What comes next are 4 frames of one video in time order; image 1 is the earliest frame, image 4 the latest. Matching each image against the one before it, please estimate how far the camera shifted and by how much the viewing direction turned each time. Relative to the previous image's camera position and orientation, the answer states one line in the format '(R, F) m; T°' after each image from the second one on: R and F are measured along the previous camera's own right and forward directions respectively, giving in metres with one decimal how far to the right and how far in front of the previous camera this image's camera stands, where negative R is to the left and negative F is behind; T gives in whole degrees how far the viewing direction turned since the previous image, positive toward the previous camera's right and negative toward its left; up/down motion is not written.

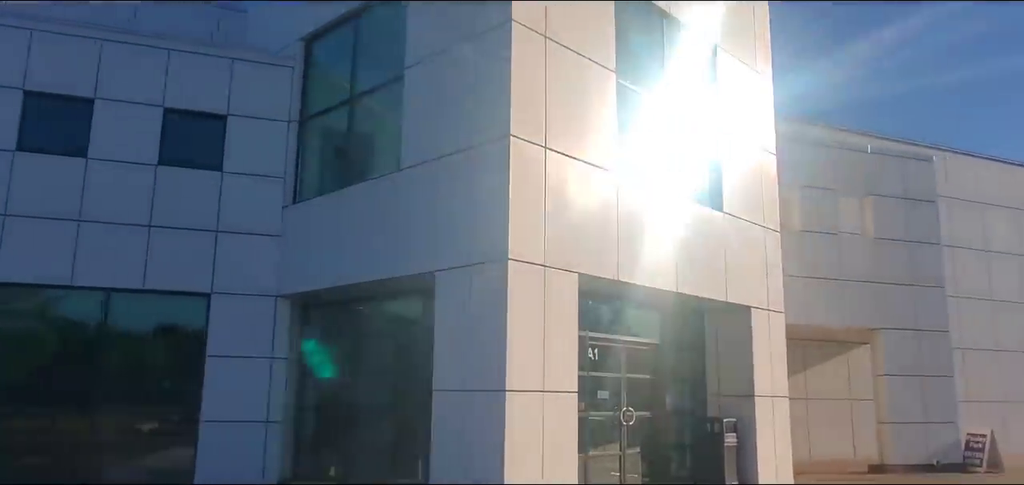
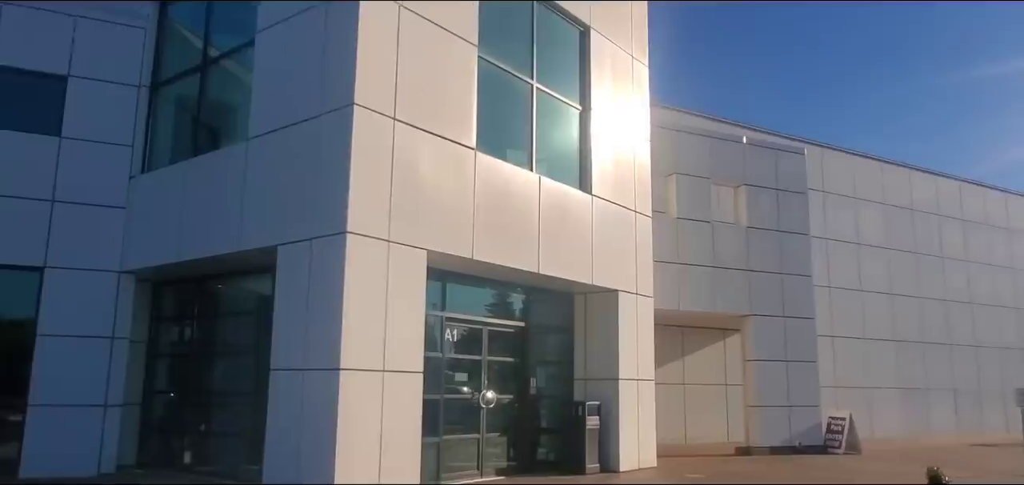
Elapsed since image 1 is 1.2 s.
(+1.0, +0.3) m; +6°
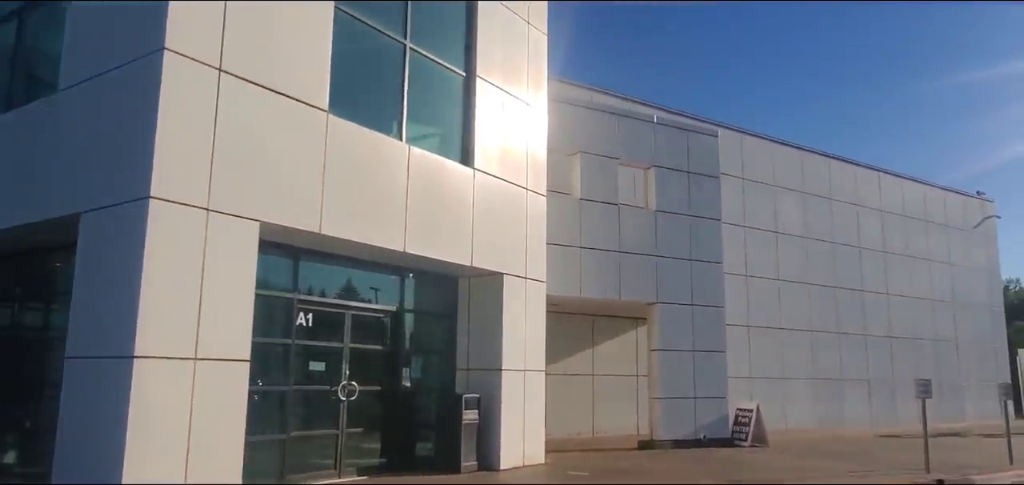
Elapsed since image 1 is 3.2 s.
(+1.3, +1.1) m; +4°
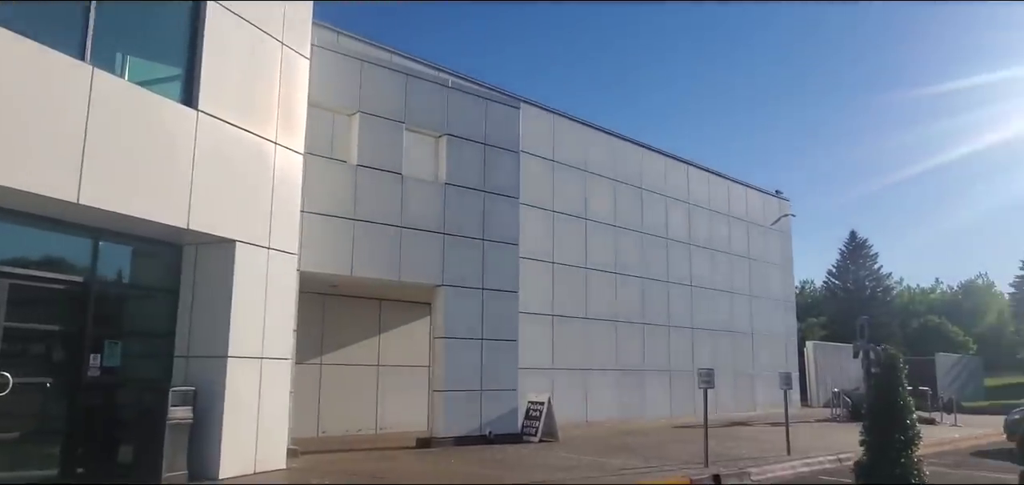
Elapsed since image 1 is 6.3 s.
(+1.5, +1.8) m; +12°
